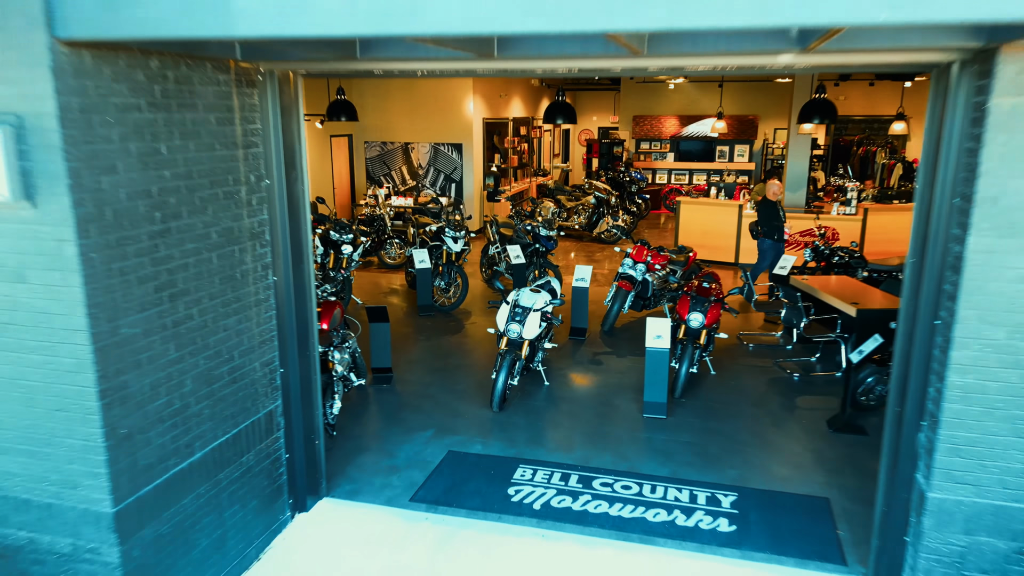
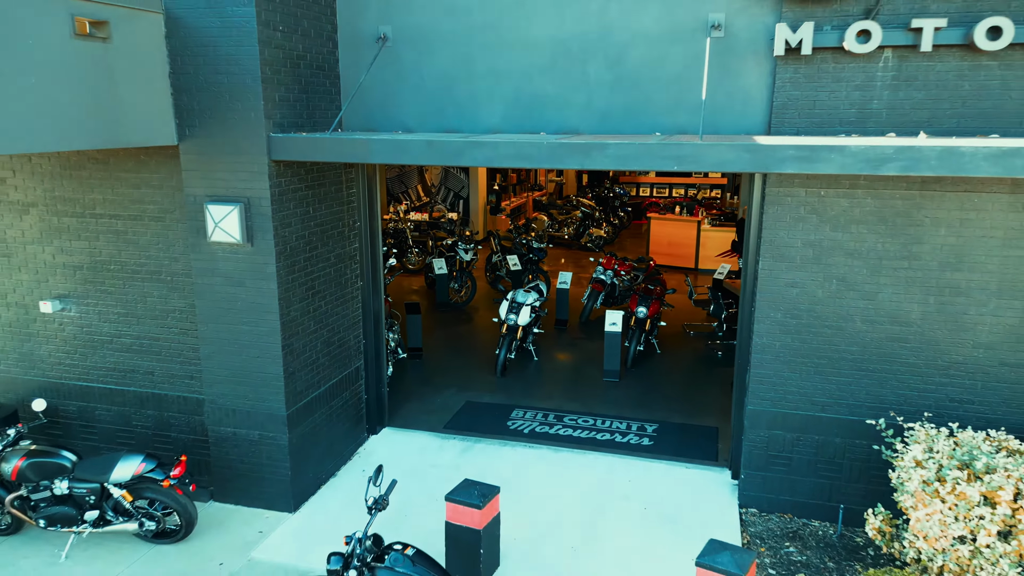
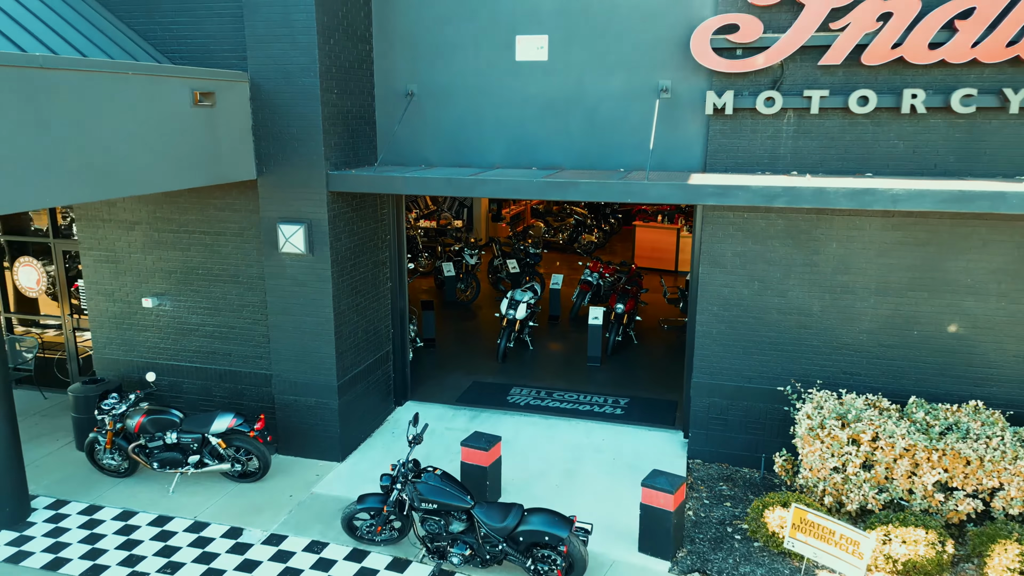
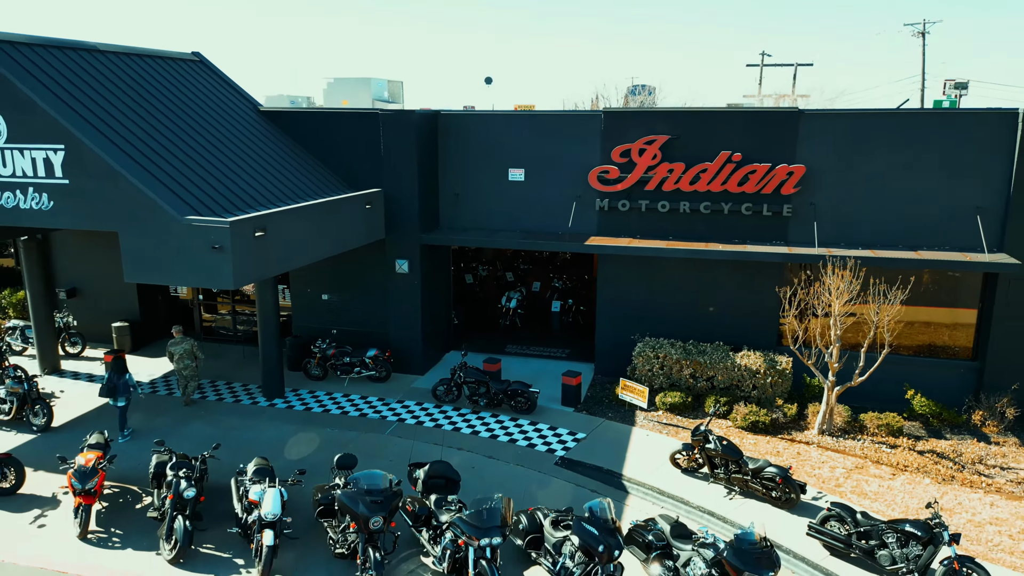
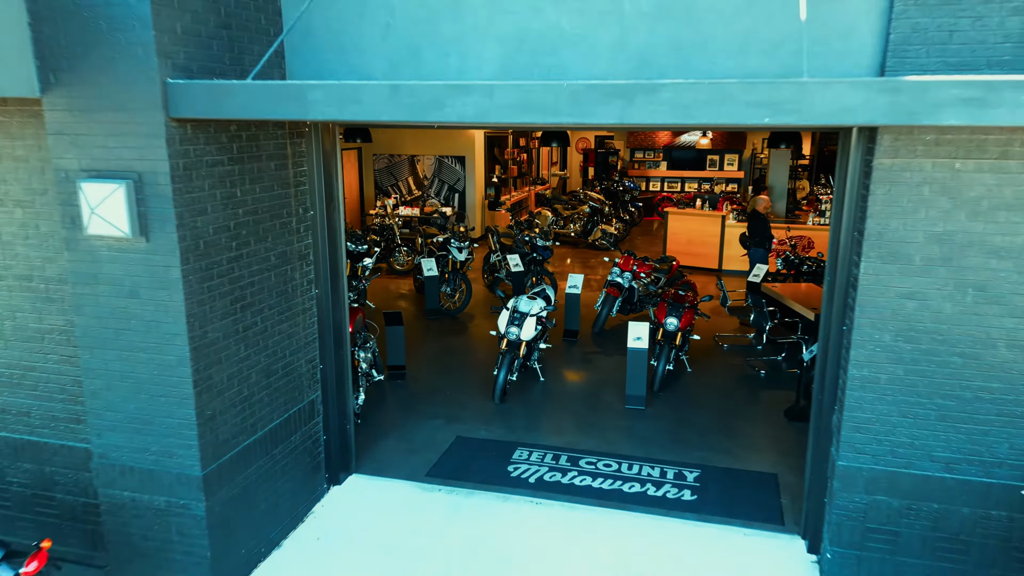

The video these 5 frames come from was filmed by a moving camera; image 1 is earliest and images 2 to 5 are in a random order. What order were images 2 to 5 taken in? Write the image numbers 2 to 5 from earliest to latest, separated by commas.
5, 2, 3, 4
